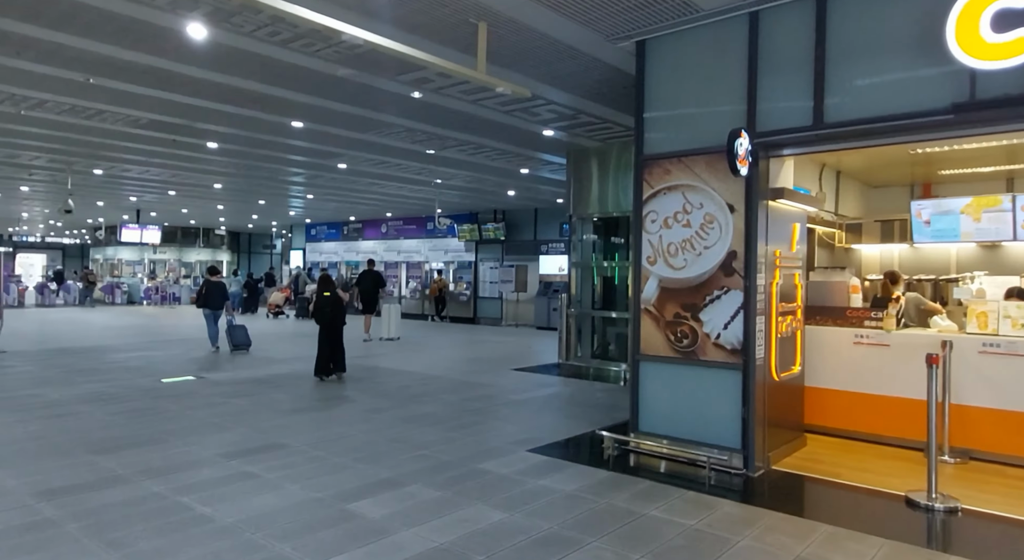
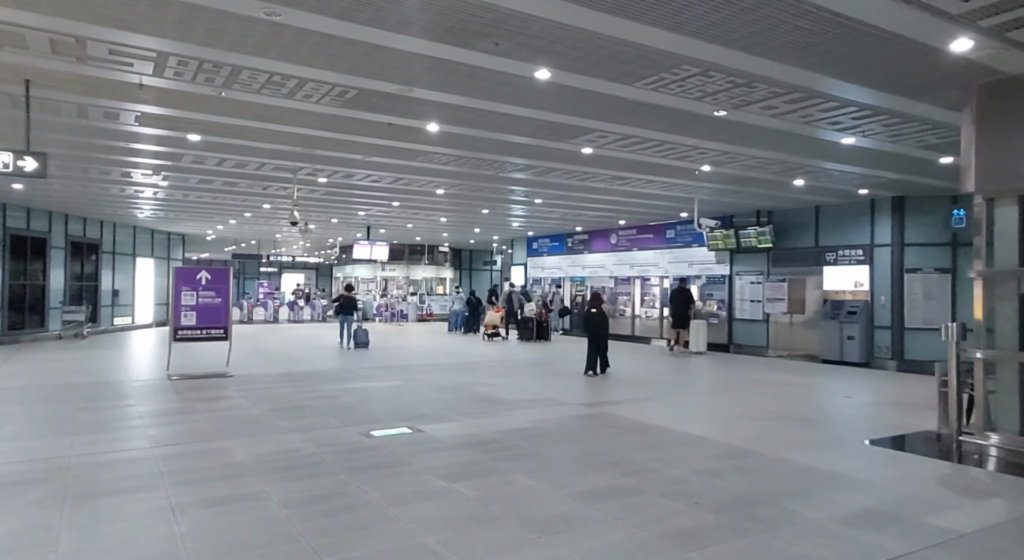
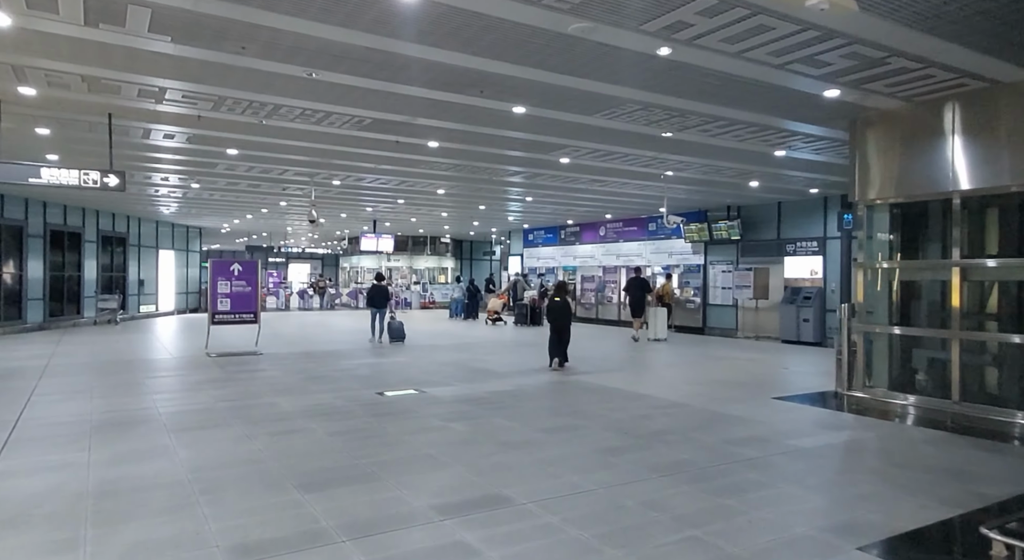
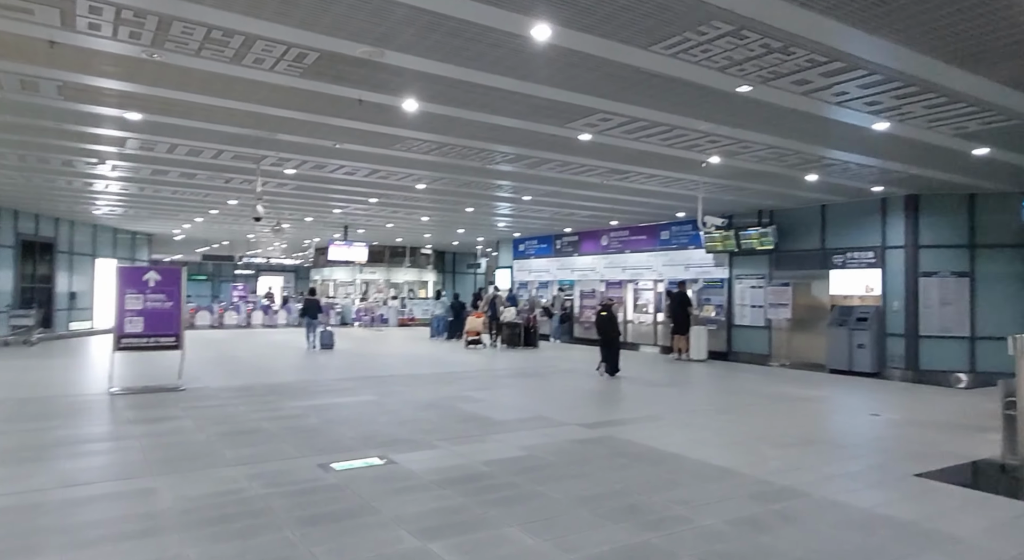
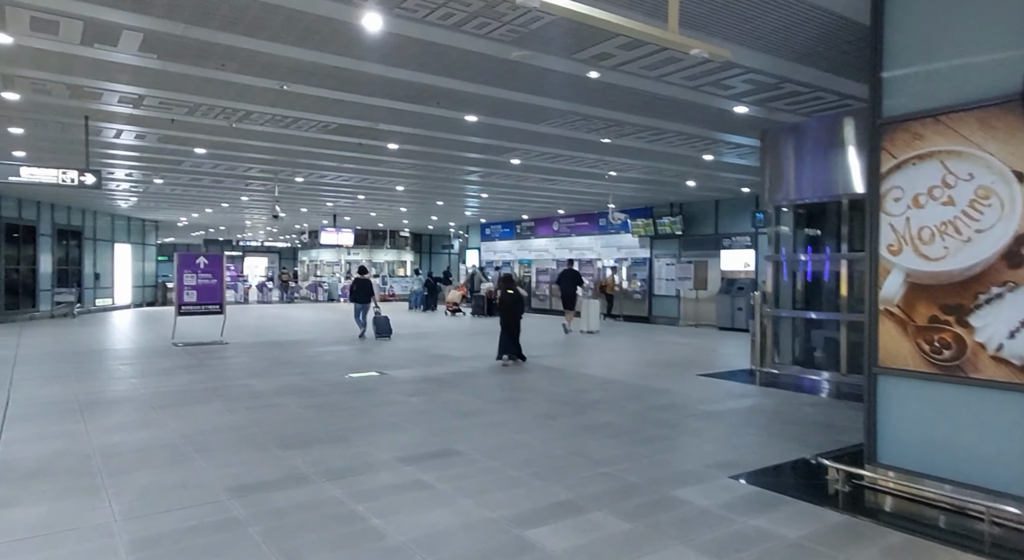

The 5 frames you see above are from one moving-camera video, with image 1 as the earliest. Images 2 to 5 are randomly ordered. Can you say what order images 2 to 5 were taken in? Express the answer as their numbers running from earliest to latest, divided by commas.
5, 3, 2, 4
